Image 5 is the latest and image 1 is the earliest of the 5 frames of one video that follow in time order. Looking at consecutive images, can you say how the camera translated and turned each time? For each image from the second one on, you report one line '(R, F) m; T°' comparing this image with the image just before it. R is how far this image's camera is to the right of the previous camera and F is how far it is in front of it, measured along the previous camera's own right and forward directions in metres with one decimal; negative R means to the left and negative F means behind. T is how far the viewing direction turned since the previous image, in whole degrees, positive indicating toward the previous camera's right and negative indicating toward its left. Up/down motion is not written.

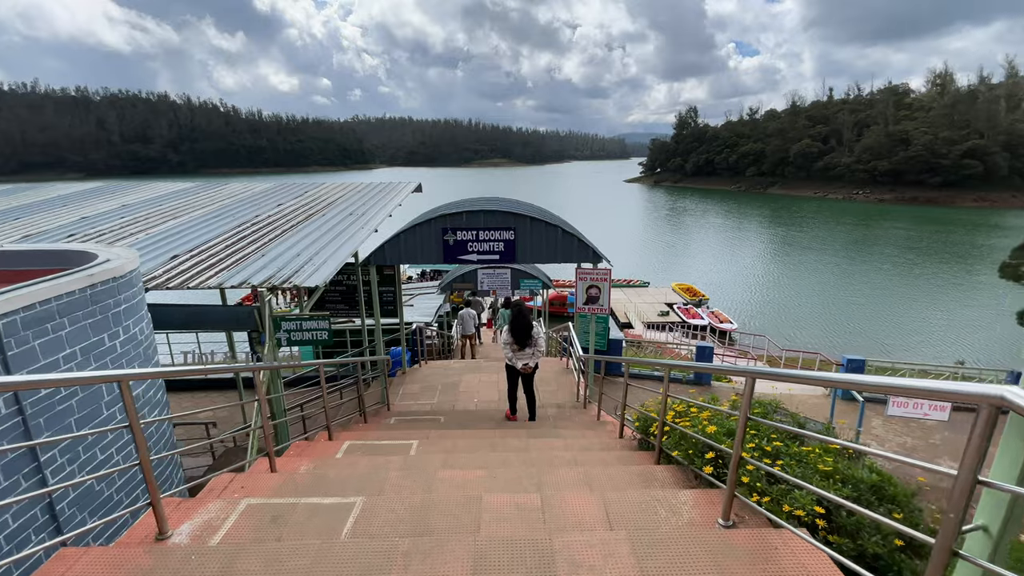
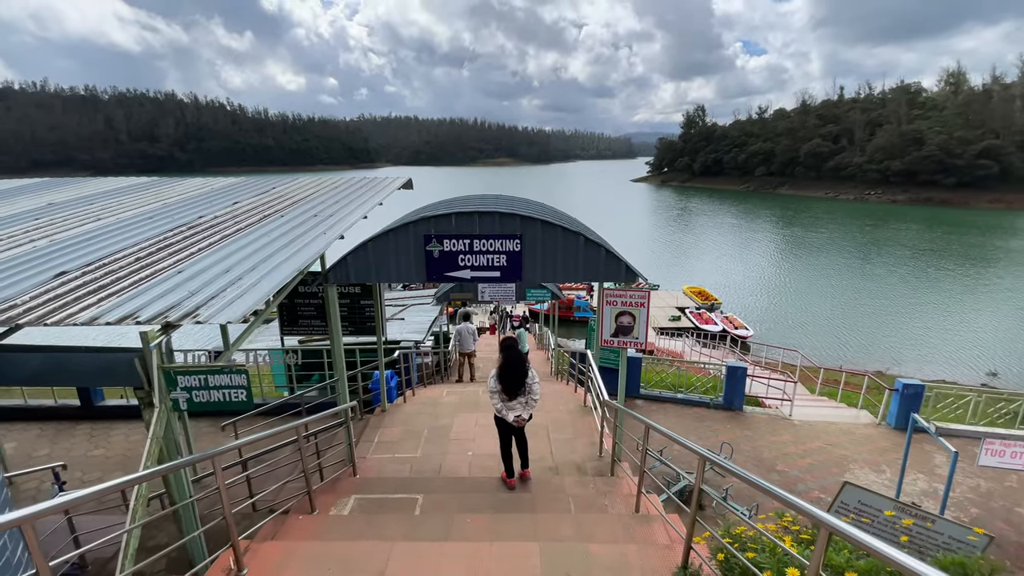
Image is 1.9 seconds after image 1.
(0.0, +1.5) m; -1°
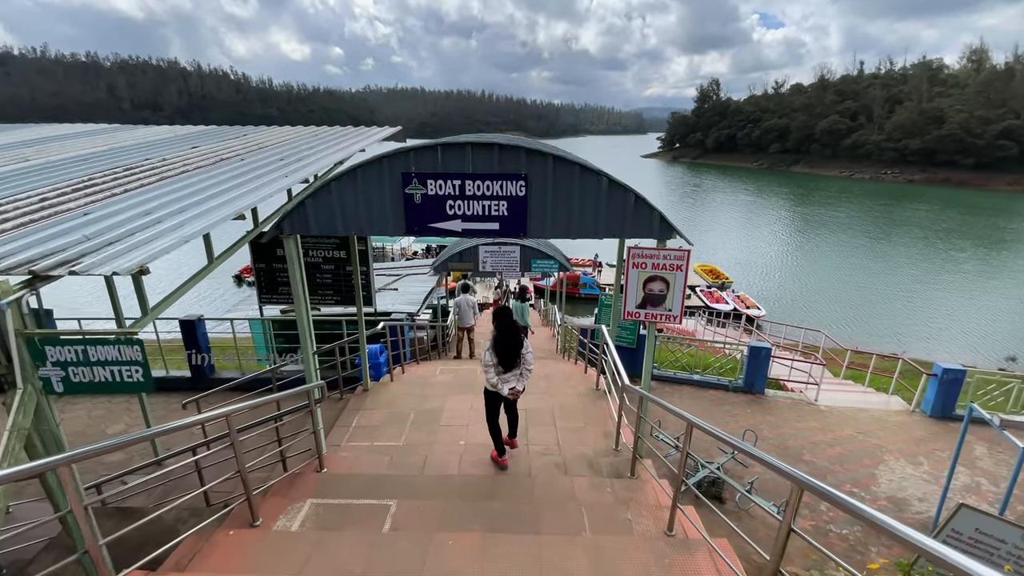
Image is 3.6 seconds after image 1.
(0.0, +0.9) m; -1°
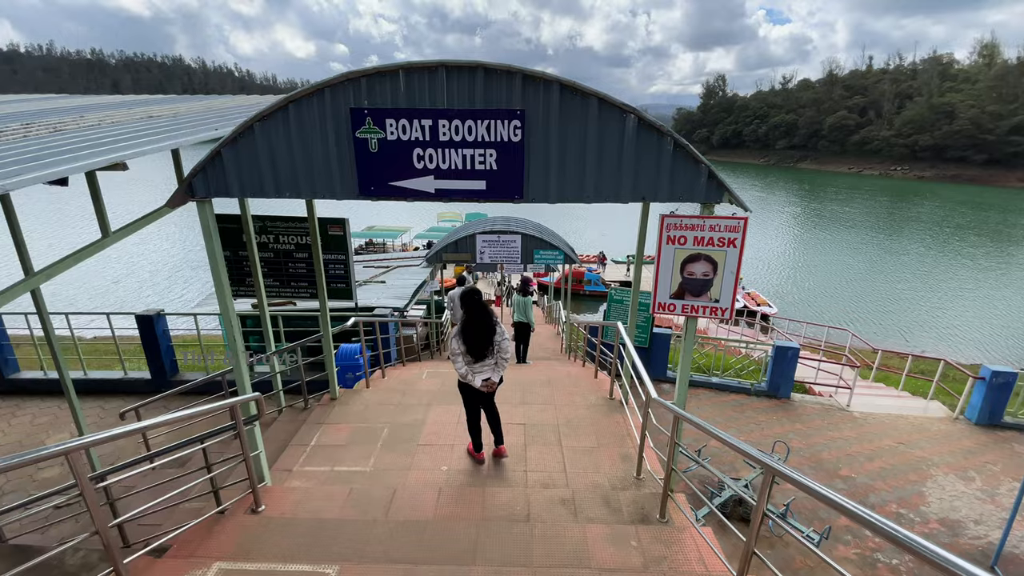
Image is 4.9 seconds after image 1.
(+0.1, +0.9) m; 0°
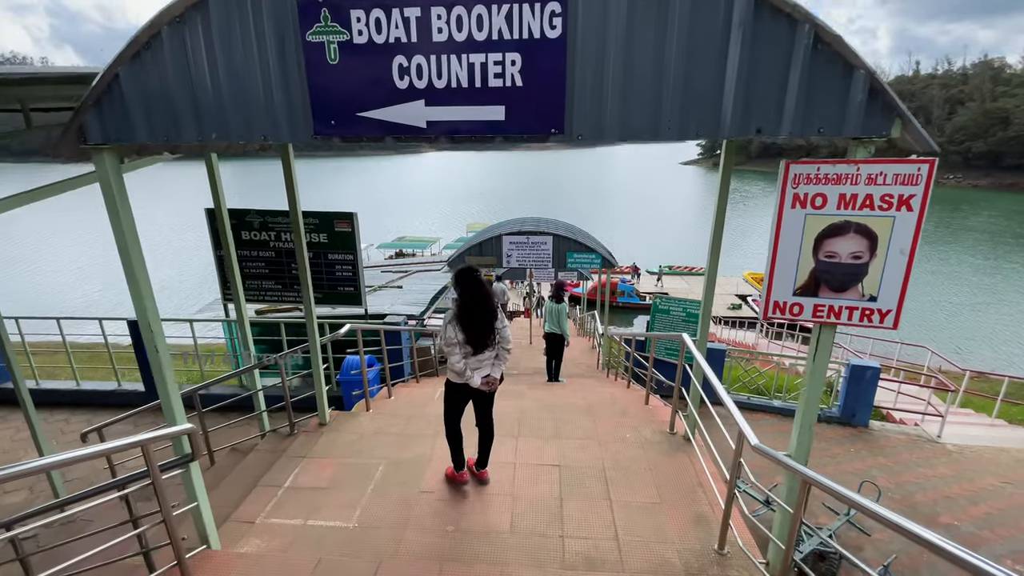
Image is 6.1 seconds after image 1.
(0.0, +0.9) m; -4°
